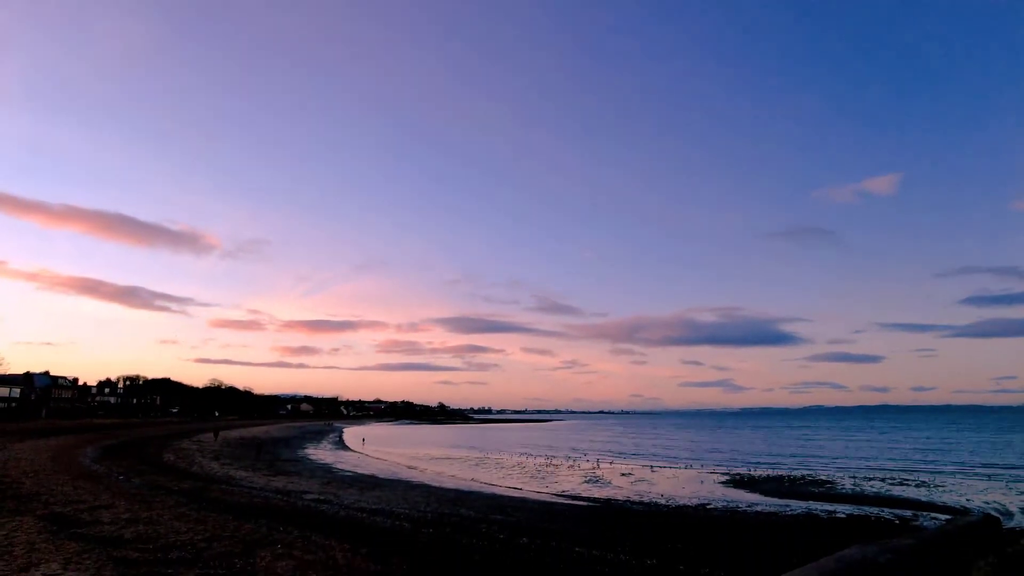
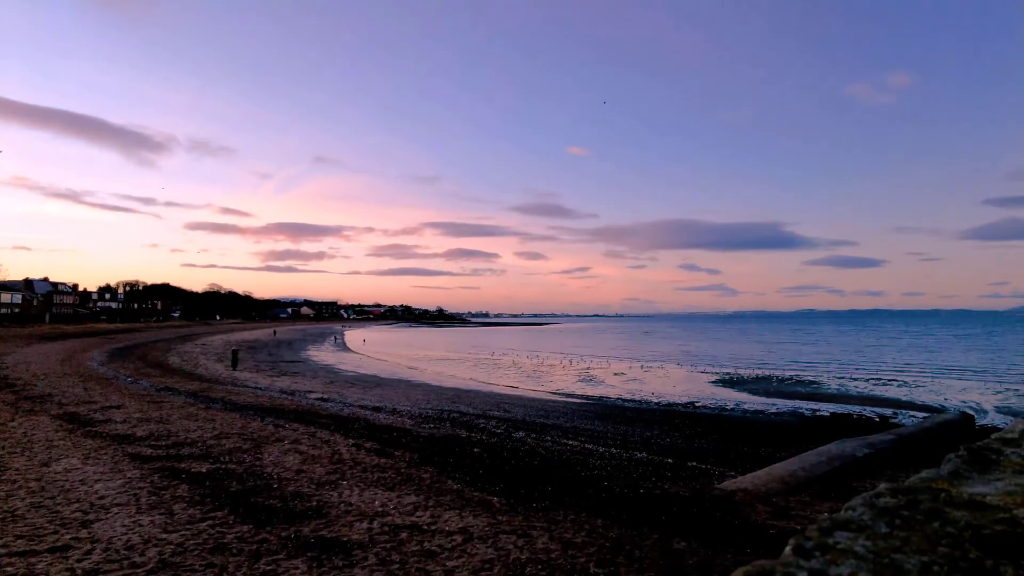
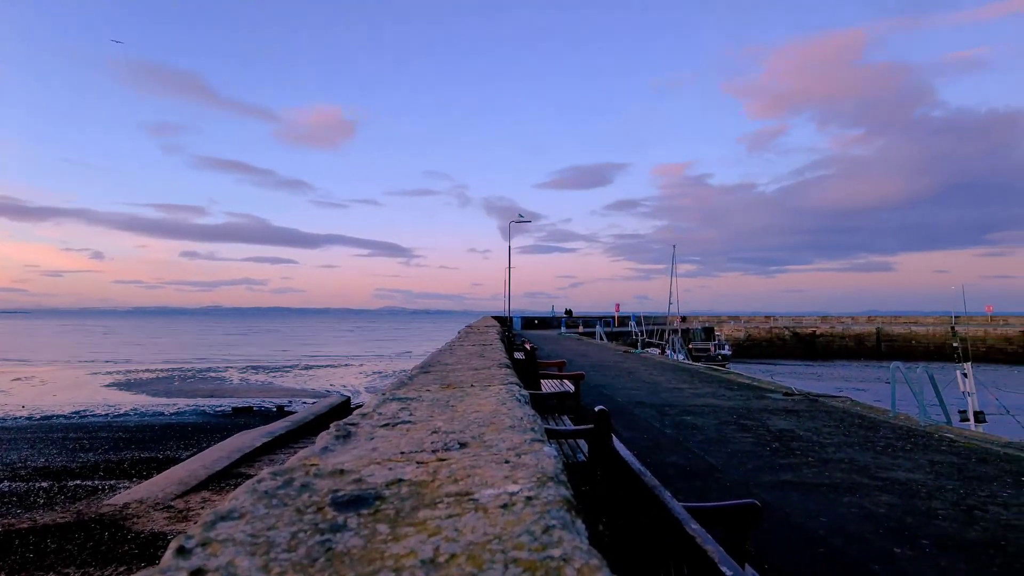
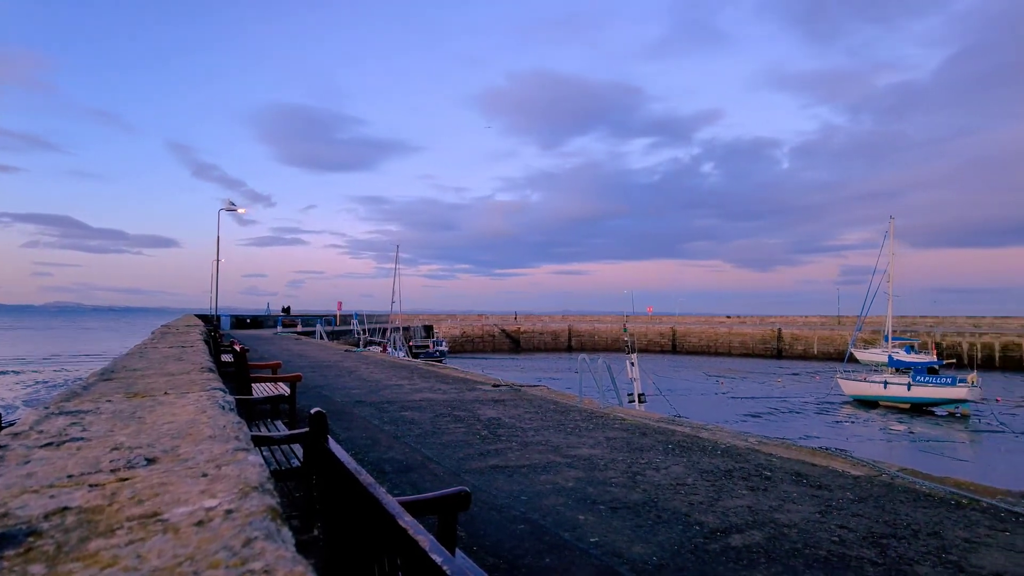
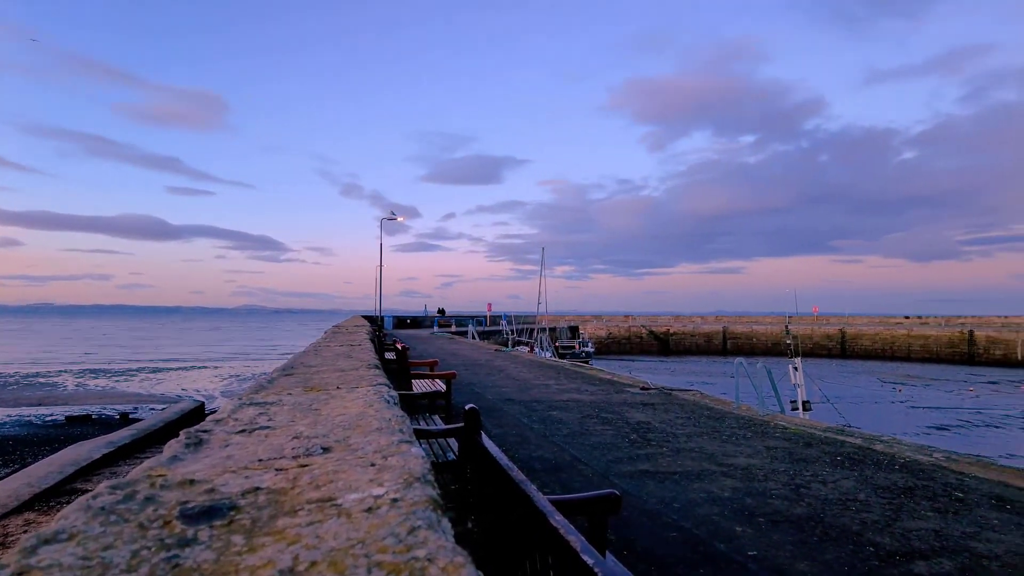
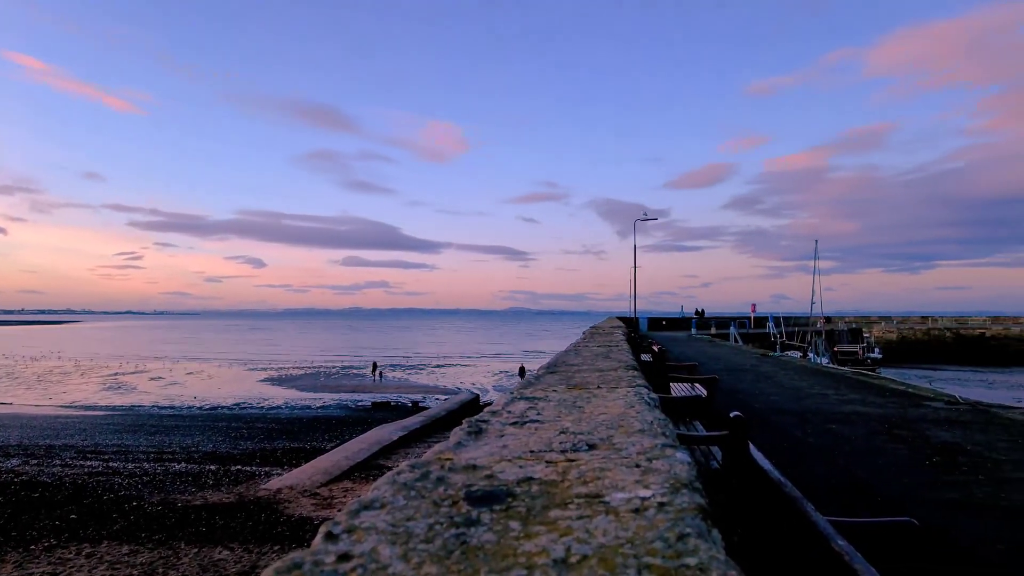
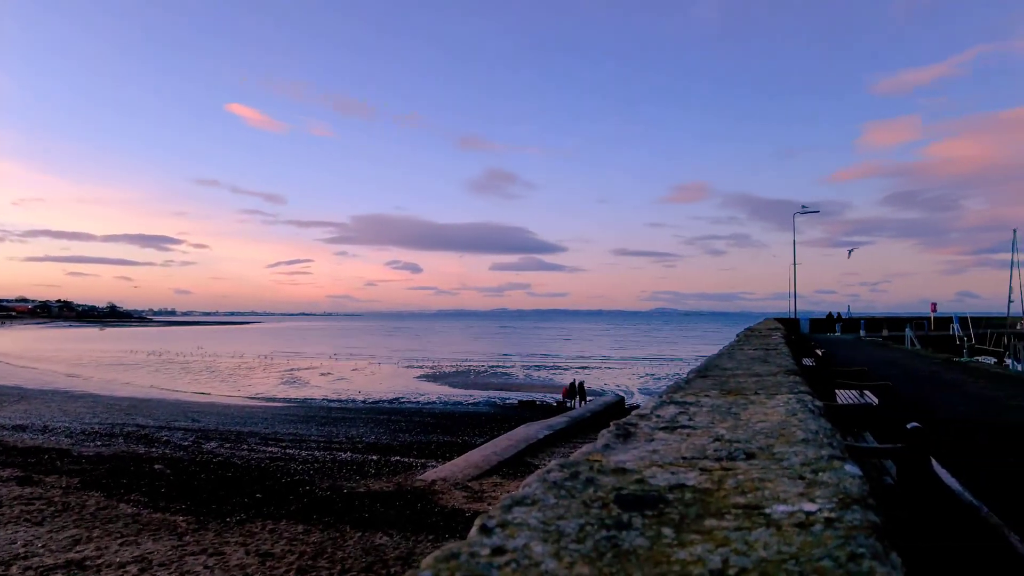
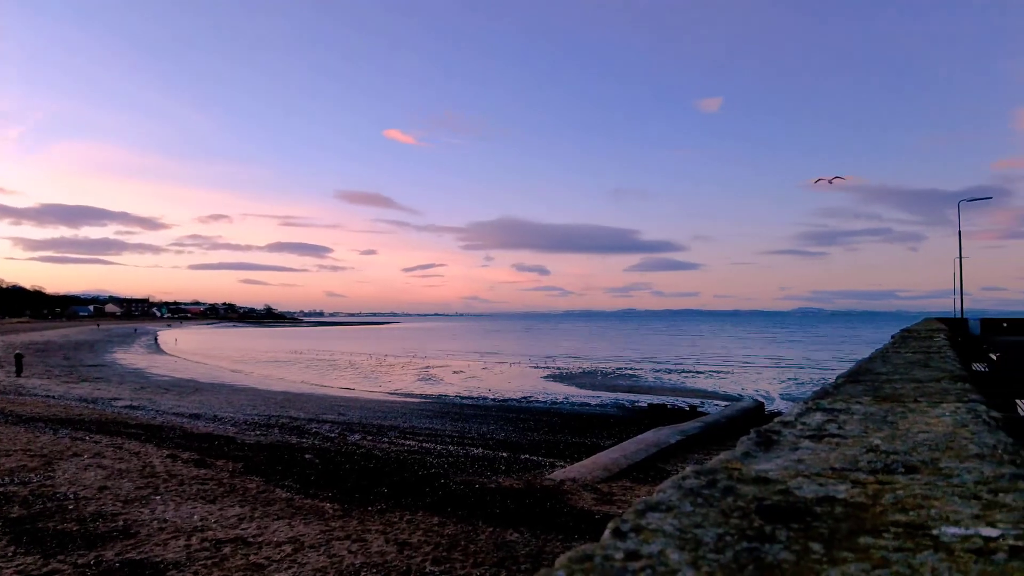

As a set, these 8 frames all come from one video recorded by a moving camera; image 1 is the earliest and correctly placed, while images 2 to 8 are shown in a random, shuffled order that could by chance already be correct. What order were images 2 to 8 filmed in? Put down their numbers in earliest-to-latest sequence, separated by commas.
2, 8, 7, 6, 3, 5, 4
